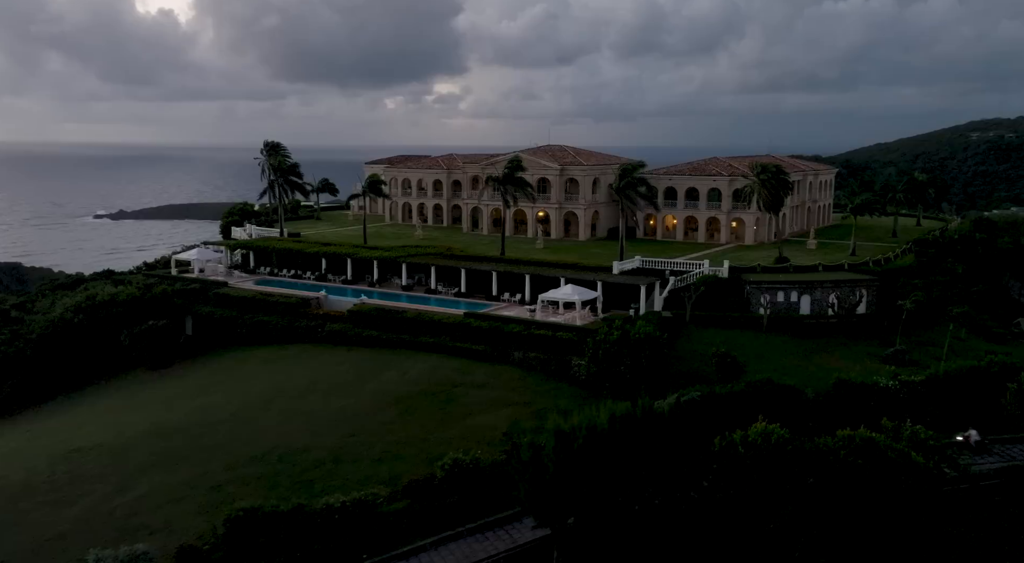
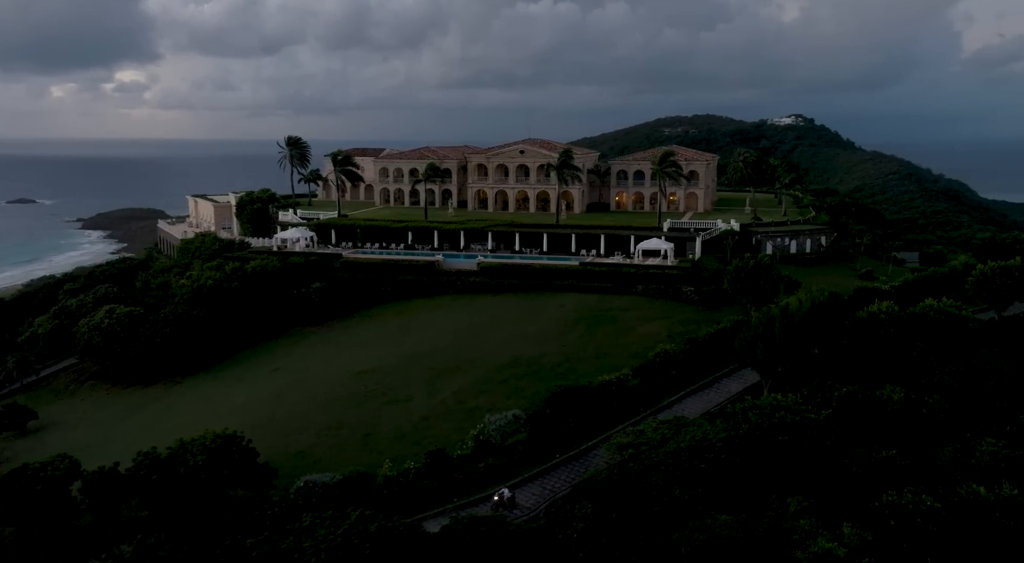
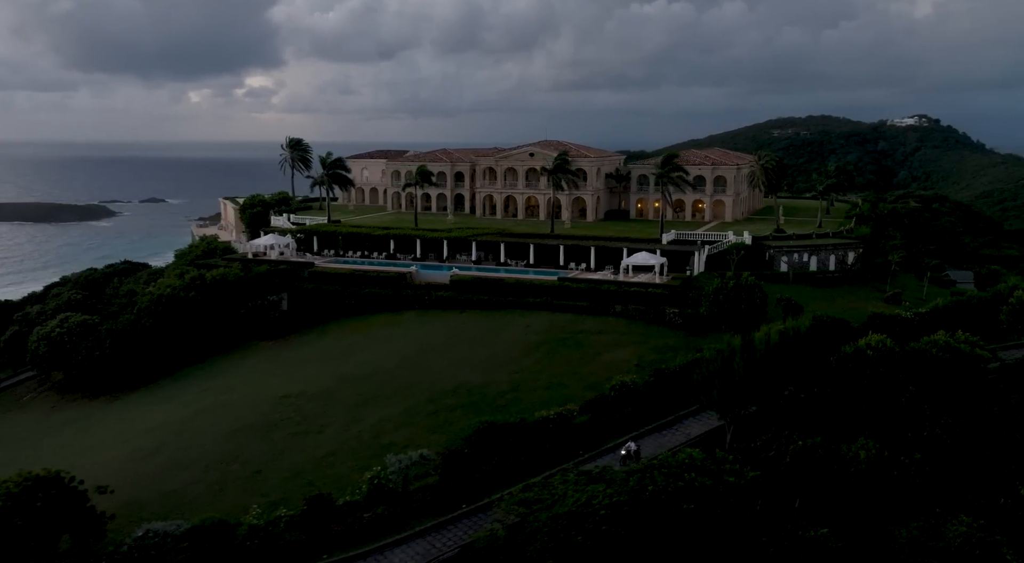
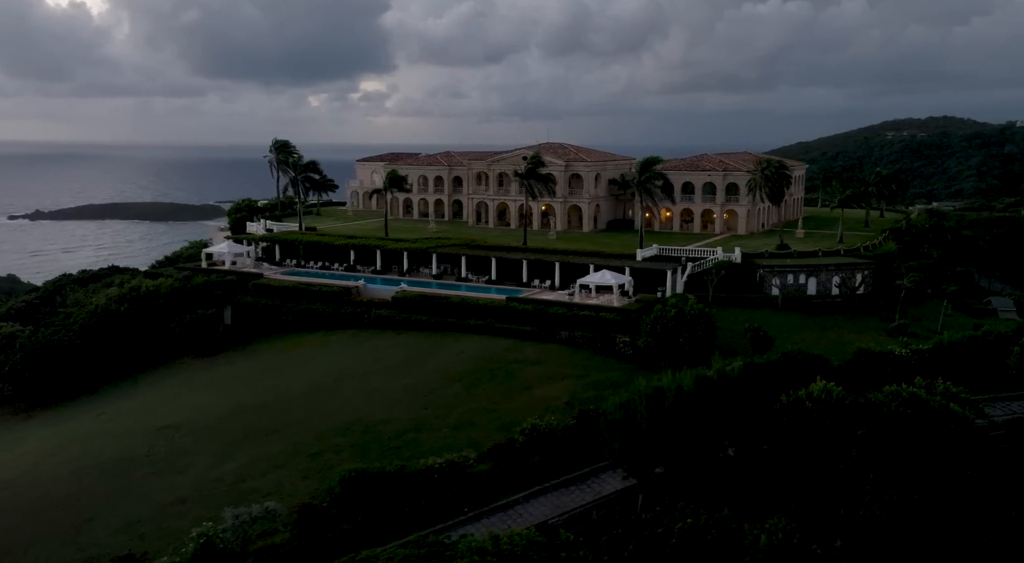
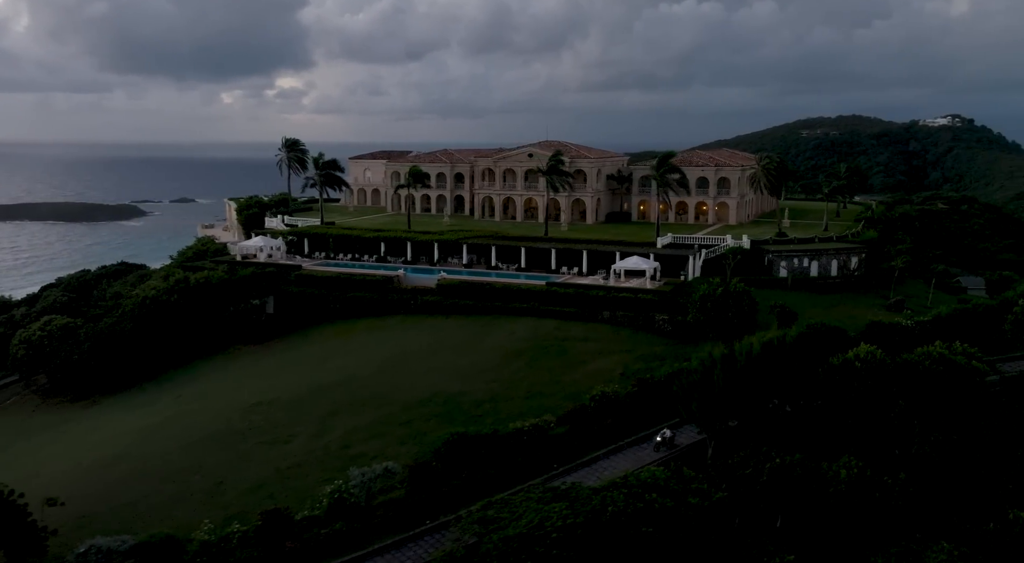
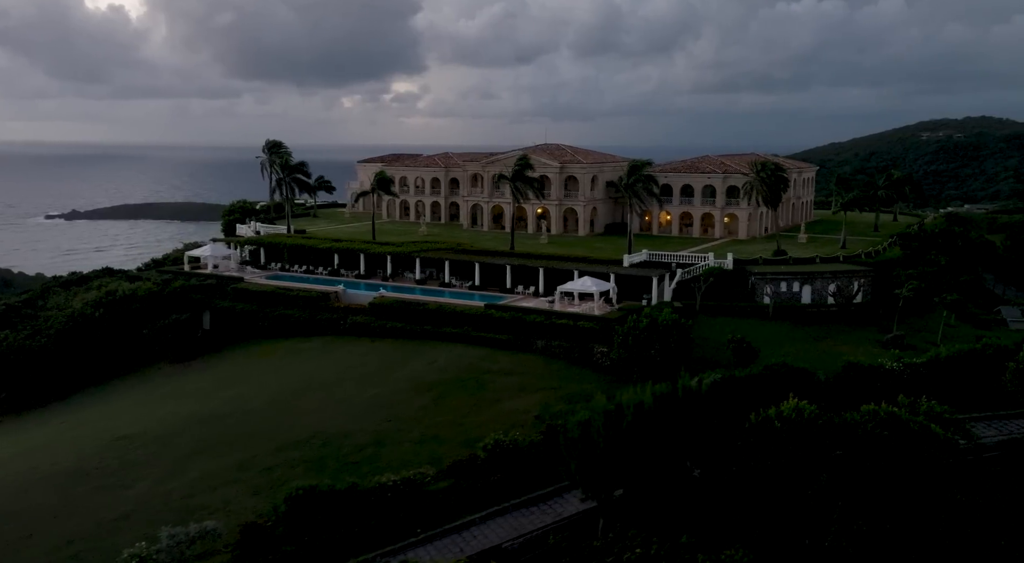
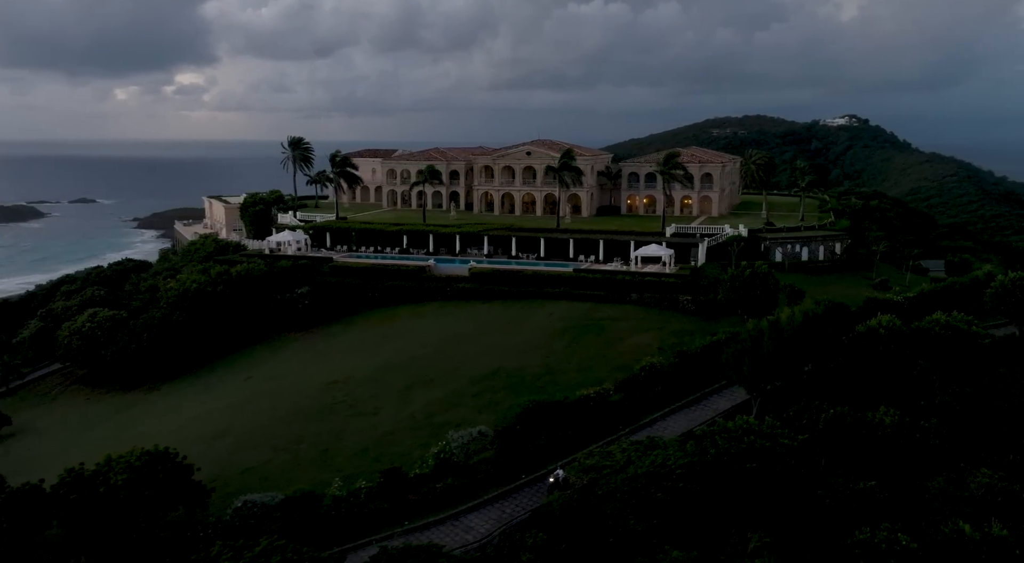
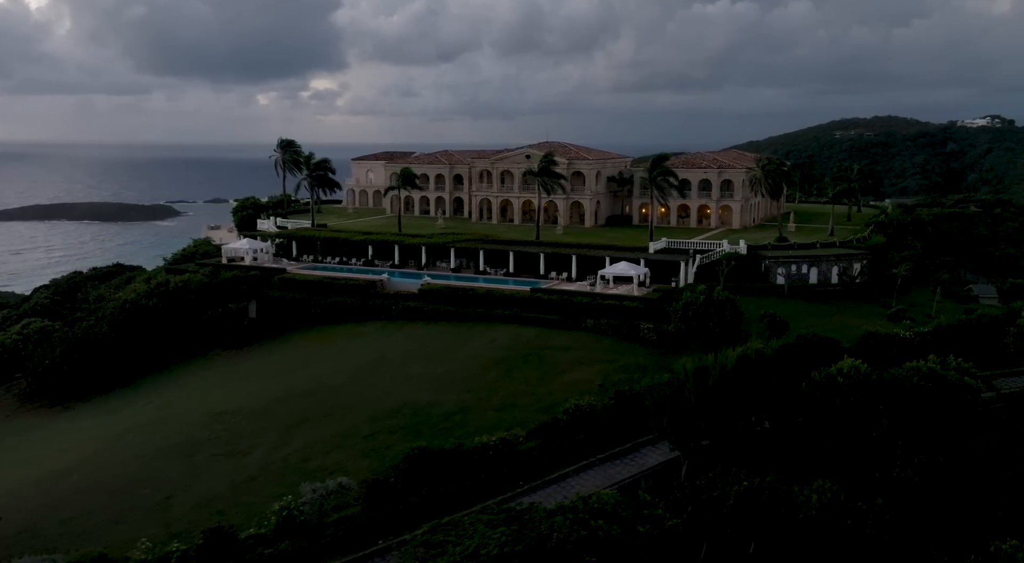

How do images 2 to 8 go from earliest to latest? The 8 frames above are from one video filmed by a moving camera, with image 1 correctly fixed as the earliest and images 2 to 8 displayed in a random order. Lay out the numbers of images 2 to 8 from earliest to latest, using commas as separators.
6, 4, 8, 5, 3, 7, 2
